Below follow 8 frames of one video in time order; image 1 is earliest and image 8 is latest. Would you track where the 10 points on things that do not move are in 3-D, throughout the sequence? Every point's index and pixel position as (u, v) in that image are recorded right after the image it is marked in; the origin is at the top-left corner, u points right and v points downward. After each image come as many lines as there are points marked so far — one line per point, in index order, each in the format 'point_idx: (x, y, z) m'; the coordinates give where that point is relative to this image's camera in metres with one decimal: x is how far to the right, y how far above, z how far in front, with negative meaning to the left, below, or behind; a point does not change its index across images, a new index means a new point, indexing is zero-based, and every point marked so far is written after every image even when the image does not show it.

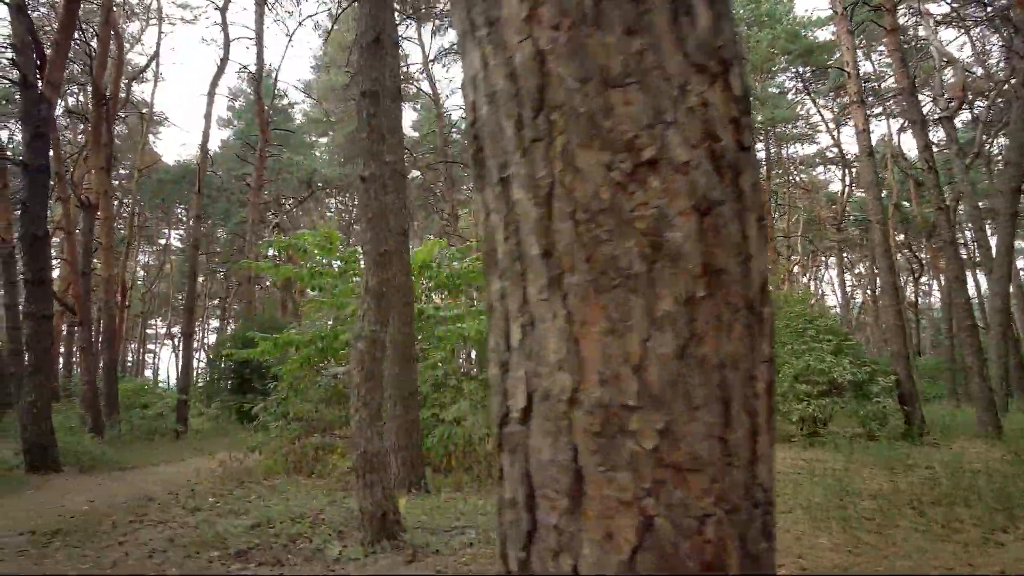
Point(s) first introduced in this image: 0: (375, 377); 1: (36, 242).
0: (-0.9, -0.6, +4.3) m
1: (-6.9, +0.7, +9.2) m
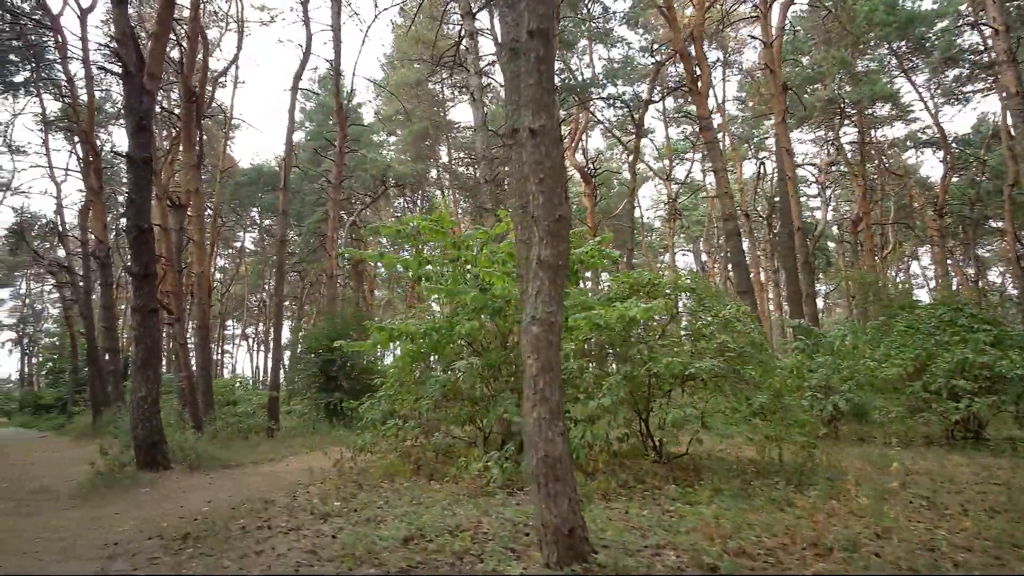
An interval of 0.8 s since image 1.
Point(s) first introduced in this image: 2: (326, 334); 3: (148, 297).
0: (+0.2, -0.4, +3.6) m
1: (-5.3, +0.7, +9.0) m
2: (-5.0, -1.2, +17.0) m
3: (-5.1, -0.1, +9.0) m
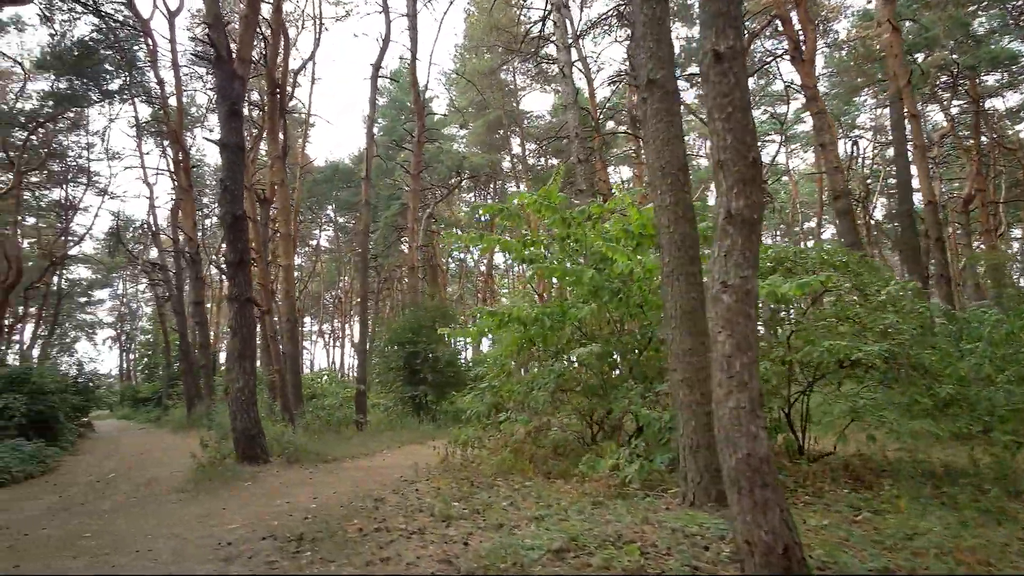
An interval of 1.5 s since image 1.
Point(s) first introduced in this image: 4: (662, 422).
0: (+1.1, -0.3, +2.9) m
1: (-3.8, +0.9, +8.8) m
2: (-2.7, -1.0, +16.7) m
3: (-3.7, 0.0, +8.8) m
4: (+1.3, -1.2, +5.7) m
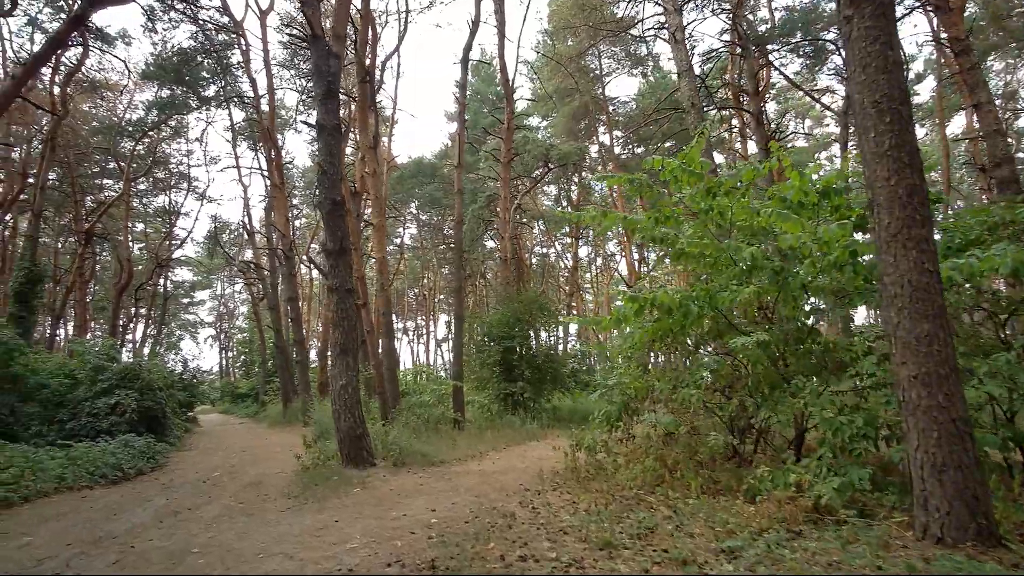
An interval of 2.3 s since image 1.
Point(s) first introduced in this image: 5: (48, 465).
0: (+1.9, -0.1, +1.9) m
1: (-2.3, +1.0, +8.3) m
2: (-0.2, -0.8, +16.0) m
3: (-2.2, +0.2, +8.3) m
4: (+2.5, -1.0, +4.6) m
5: (-5.9, -2.3, +8.2) m
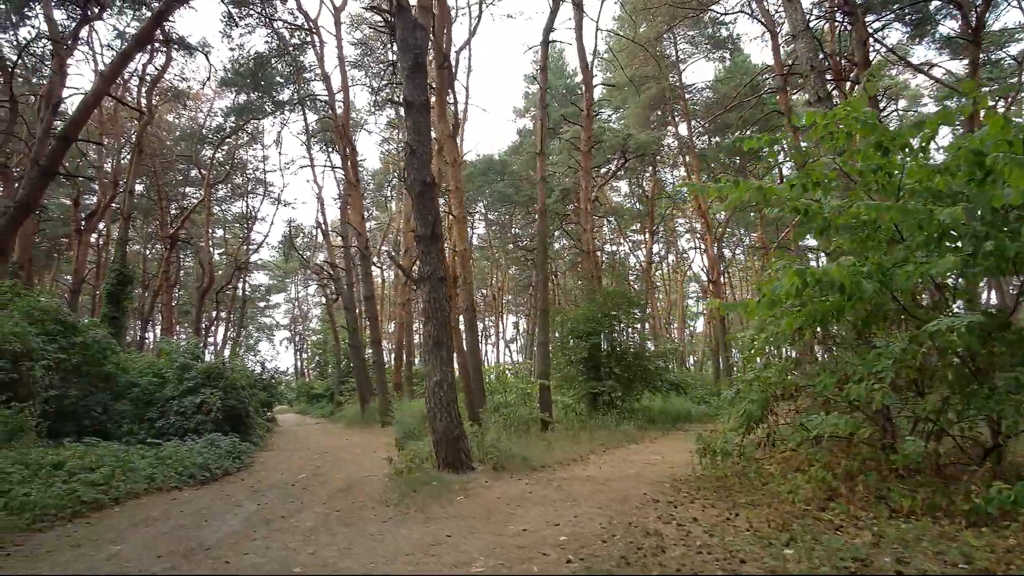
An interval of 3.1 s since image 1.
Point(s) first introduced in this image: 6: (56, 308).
0: (+2.5, +0.1, +0.8) m
1: (-1.1, +1.1, +7.7) m
2: (+1.8, -0.7, +15.1) m
3: (-0.9, +0.3, +7.6) m
4: (+3.4, -0.8, +3.5) m
5: (-4.6, -2.2, +7.9) m
6: (-9.3, -0.4, +13.1) m
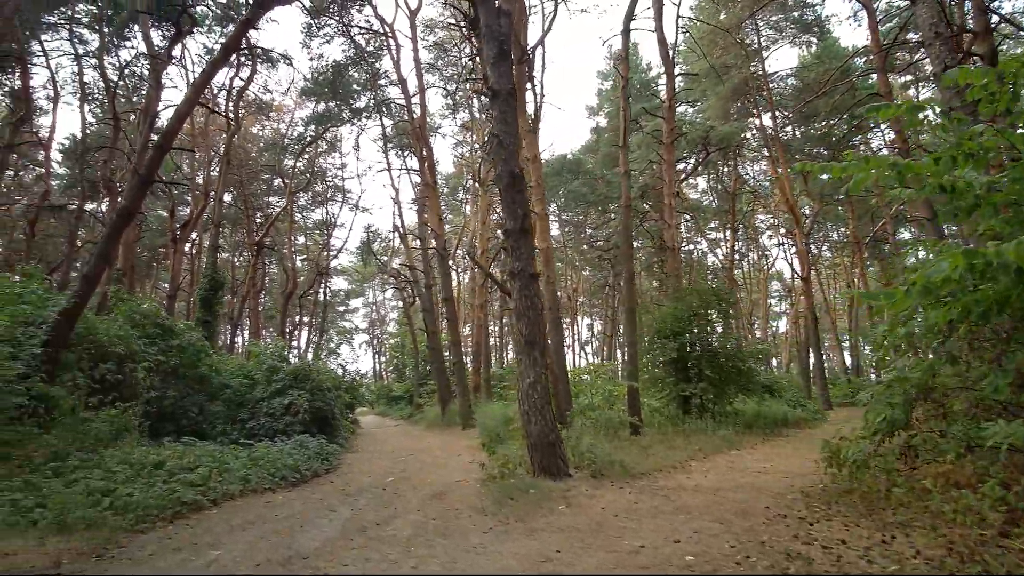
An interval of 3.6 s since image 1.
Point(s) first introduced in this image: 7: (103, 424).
0: (+2.8, +0.2, +0.1) m
1: (0.0, +1.2, +7.4) m
2: (+3.7, -0.6, +14.4) m
3: (+0.2, +0.3, +7.3) m
4: (+4.0, -0.7, +2.7) m
5: (-3.5, -2.2, +7.9) m
6: (-7.6, -0.5, +13.6) m
7: (-5.2, -1.7, +8.1) m
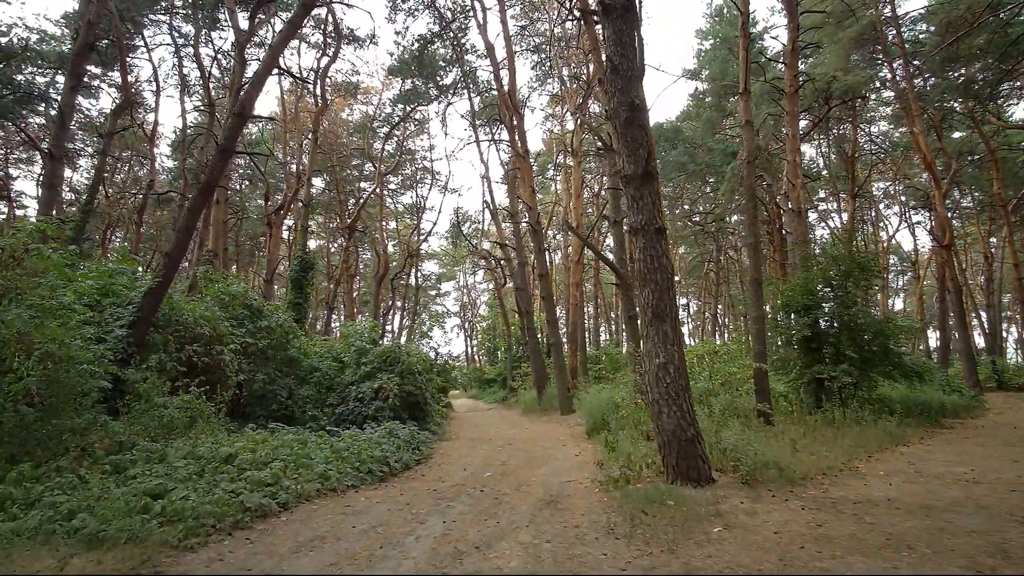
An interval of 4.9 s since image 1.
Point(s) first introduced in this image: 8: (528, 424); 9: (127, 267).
0: (+2.9, +0.4, -1.6) m
1: (+1.1, +1.6, +5.9) m
2: (+5.8, 0.0, +12.4) m
3: (+1.3, +0.7, +5.8) m
4: (+4.4, -0.4, +0.8) m
5: (-2.2, -1.9, +7.0) m
6: (-5.5, -0.1, +13.2) m
7: (-3.9, -1.4, +7.4) m
8: (+0.4, -3.3, +15.6) m
9: (-6.9, +0.4, +11.5) m
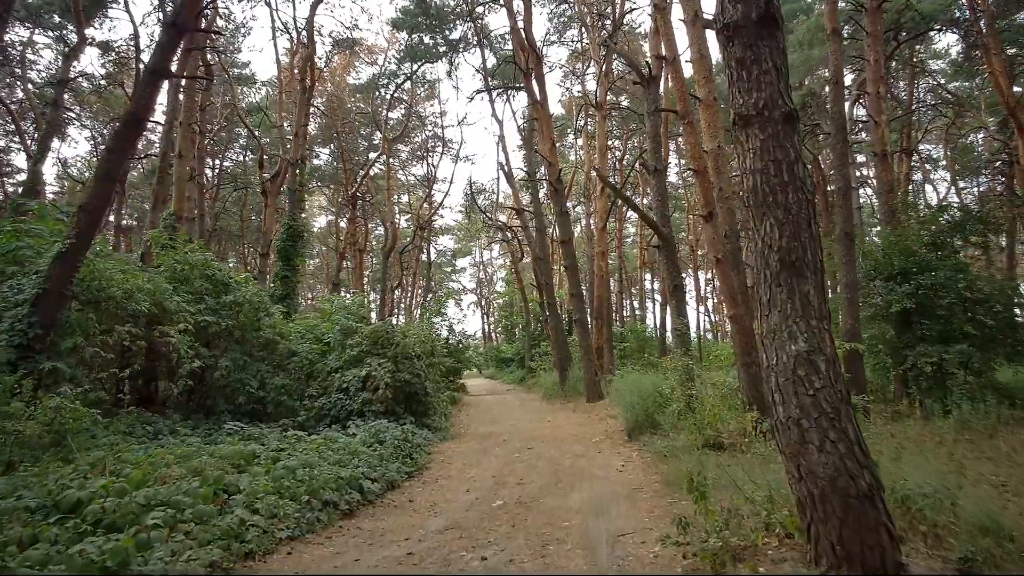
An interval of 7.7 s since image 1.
0: (+2.8, +0.6, -4.2) m
1: (+1.2, +1.9, +3.3) m
2: (+6.1, +0.7, +9.7) m
3: (+1.3, +1.1, +3.2) m
4: (+4.4, -0.2, -1.8) m
5: (-2.0, -1.5, +4.7) m
6: (-5.2, +0.4, +10.8) m
7: (-3.7, -1.1, +5.1) m
8: (+0.8, -2.6, +13.2) m
9: (-6.7, +0.8, +9.2) m
